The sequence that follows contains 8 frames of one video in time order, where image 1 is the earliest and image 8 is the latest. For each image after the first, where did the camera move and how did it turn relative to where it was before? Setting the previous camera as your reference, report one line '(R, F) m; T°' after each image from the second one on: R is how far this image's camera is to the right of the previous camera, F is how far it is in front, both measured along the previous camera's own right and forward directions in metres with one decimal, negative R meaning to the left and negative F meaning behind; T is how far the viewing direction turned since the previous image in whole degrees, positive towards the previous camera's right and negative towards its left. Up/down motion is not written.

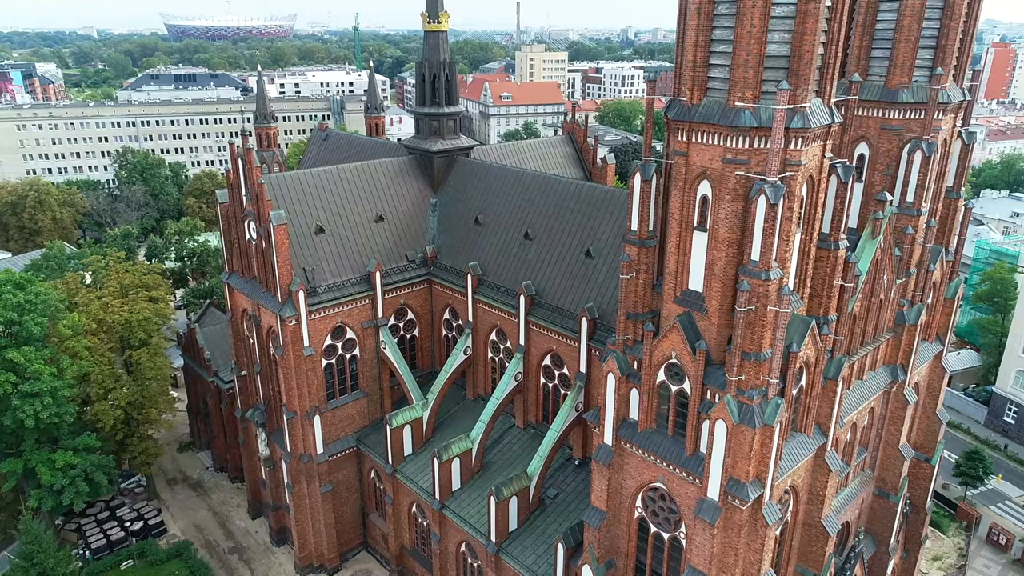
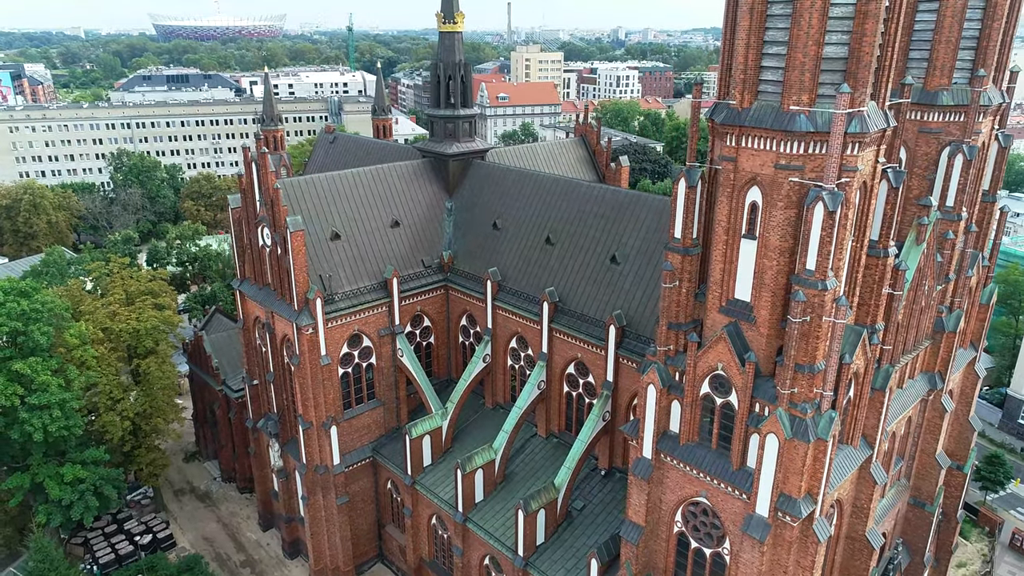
(-1.2, +0.6) m; +1°
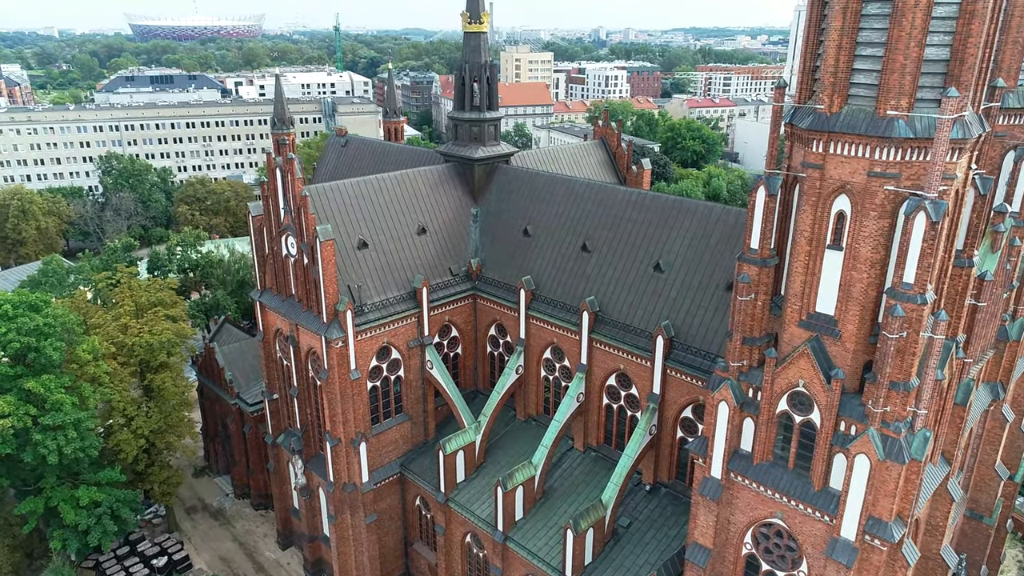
(-2.1, +1.0) m; +1°
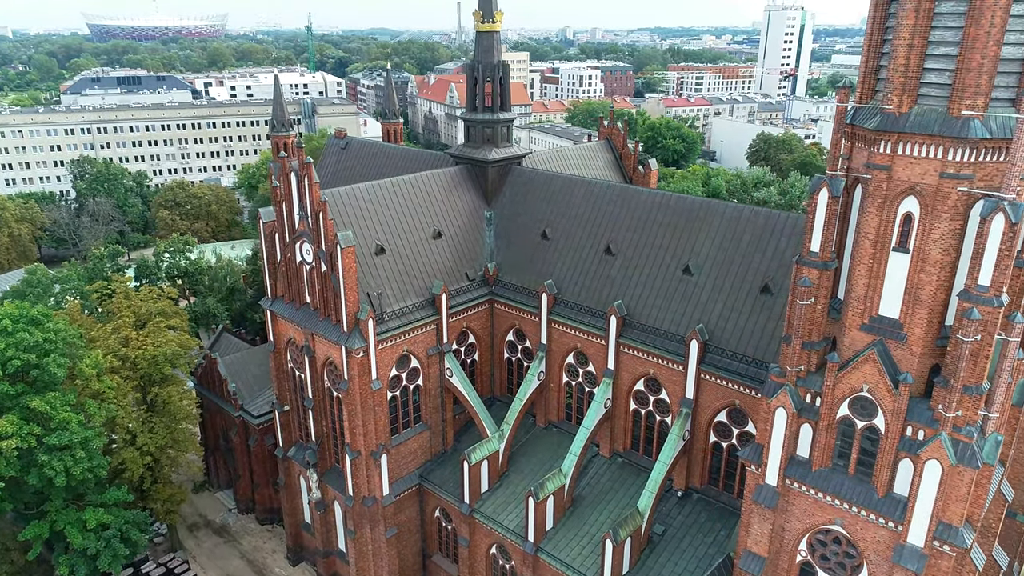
(-2.0, +0.7) m; +2°
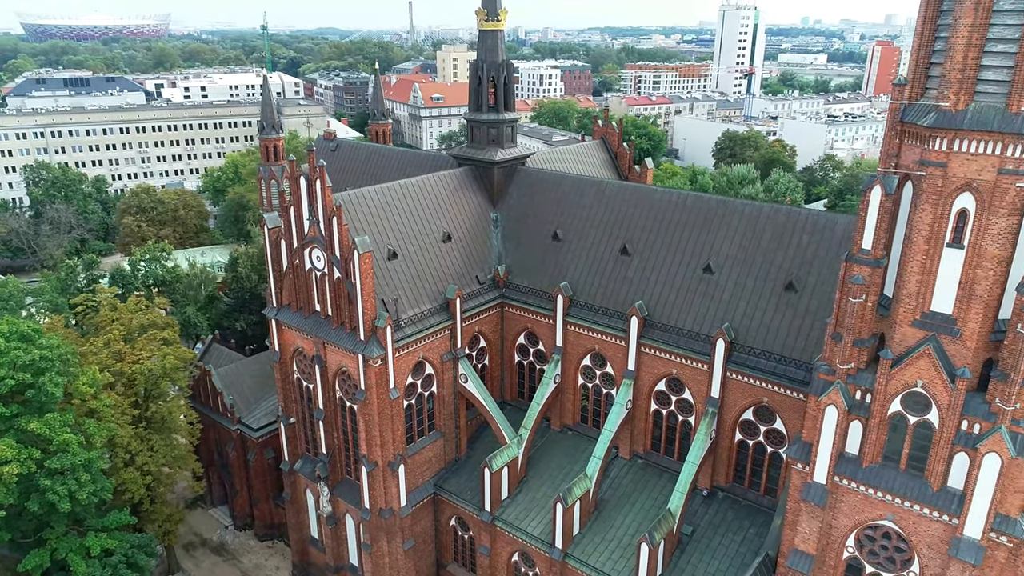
(-2.3, +0.5) m; +4°
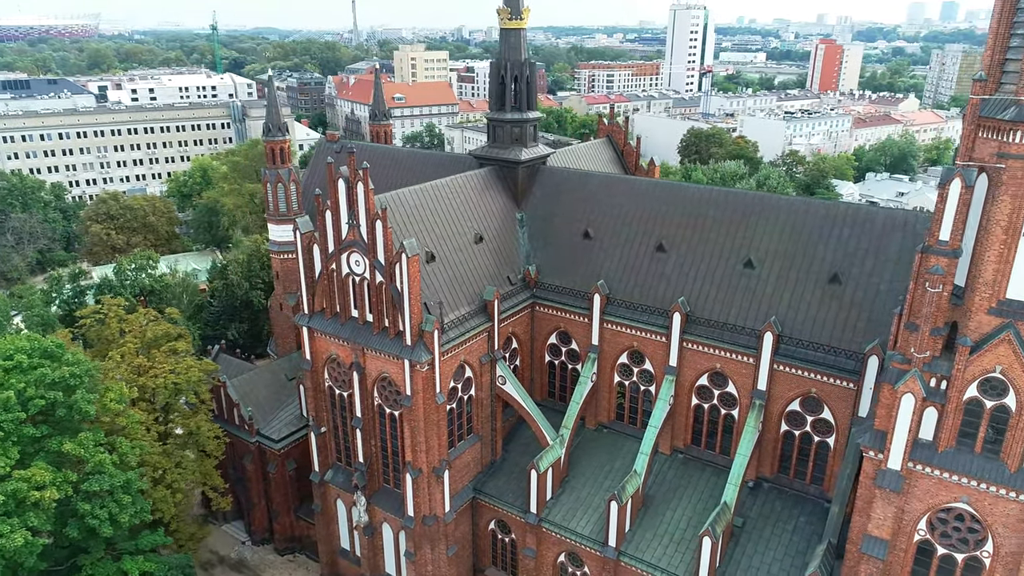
(-3.4, +0.3) m; +4°
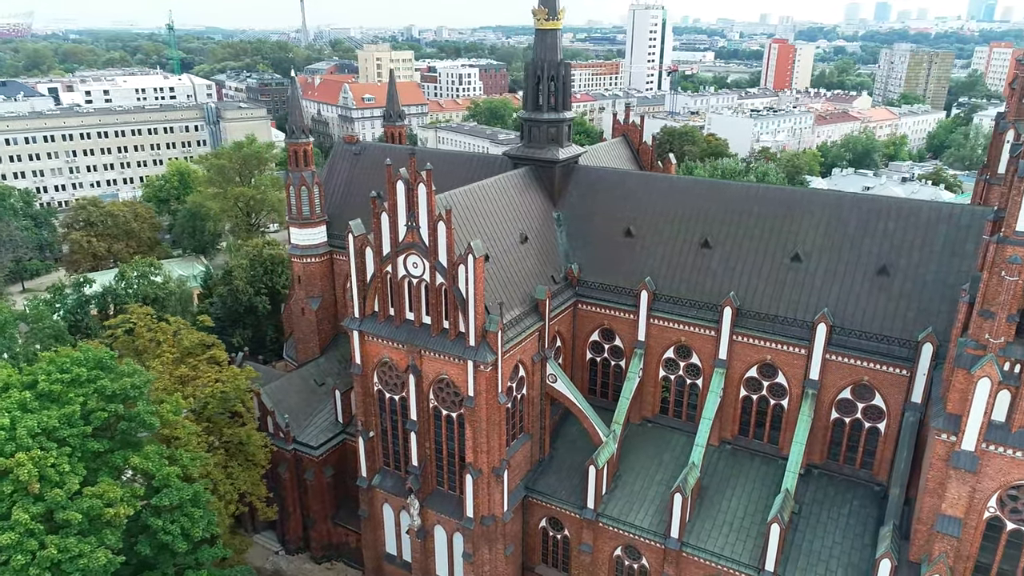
(-3.7, 0.0) m; +4°
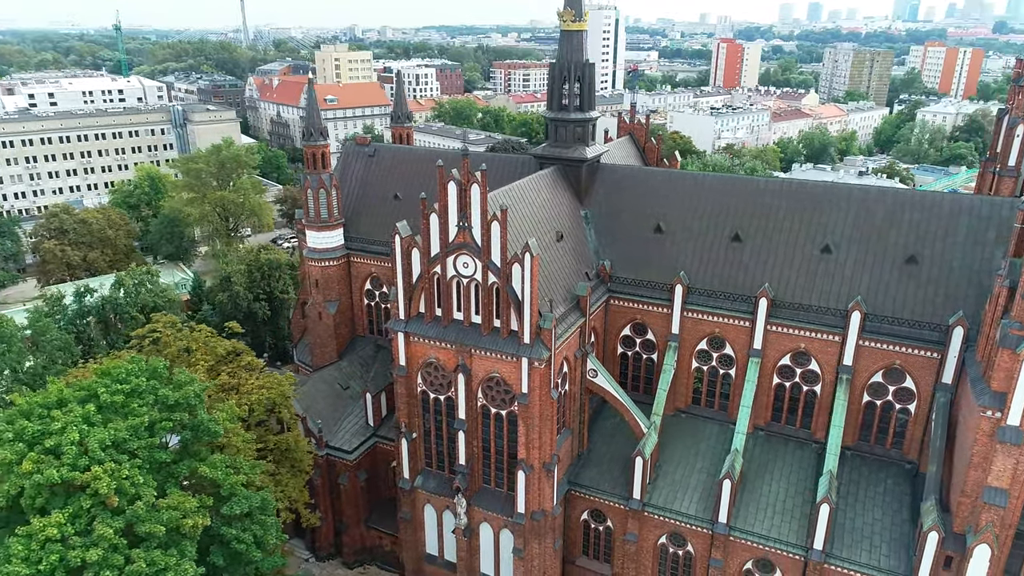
(-3.6, -0.2) m; +4°
